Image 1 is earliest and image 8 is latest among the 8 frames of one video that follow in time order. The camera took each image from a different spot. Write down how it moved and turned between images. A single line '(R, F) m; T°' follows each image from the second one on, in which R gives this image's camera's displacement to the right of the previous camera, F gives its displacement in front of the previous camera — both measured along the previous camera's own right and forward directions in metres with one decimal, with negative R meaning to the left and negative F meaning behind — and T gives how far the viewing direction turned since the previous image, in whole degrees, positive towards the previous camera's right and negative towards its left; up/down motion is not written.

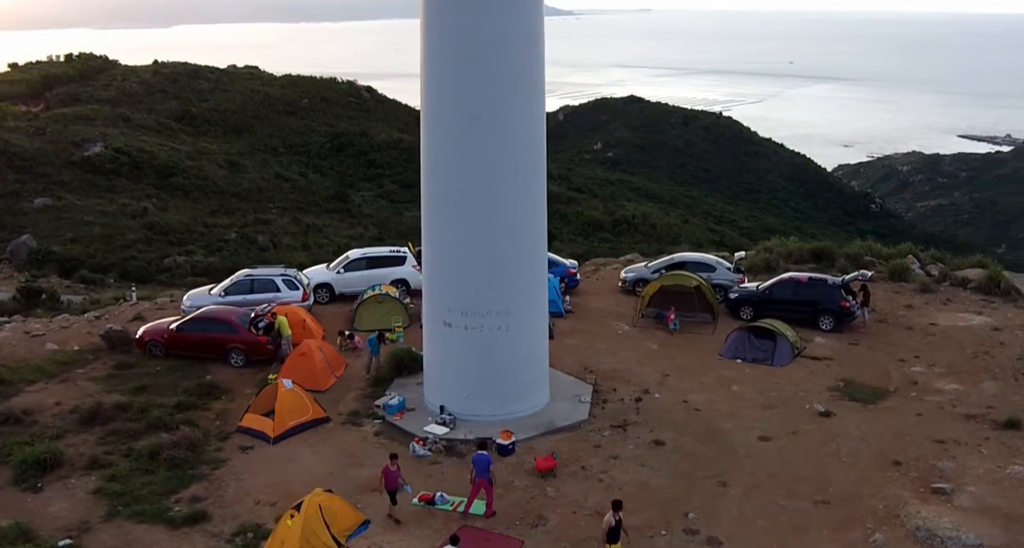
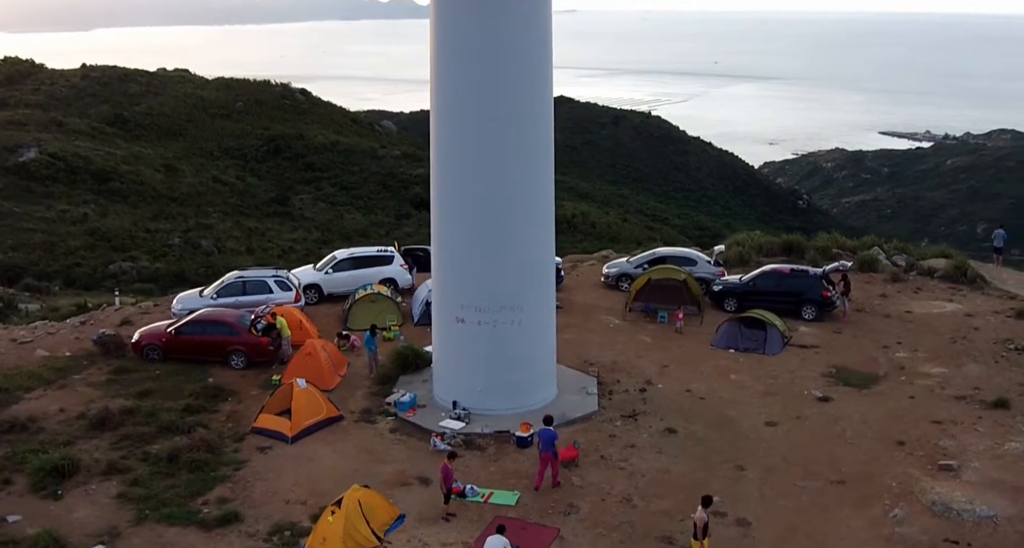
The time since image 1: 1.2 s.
(-1.2, -0.1) m; +3°
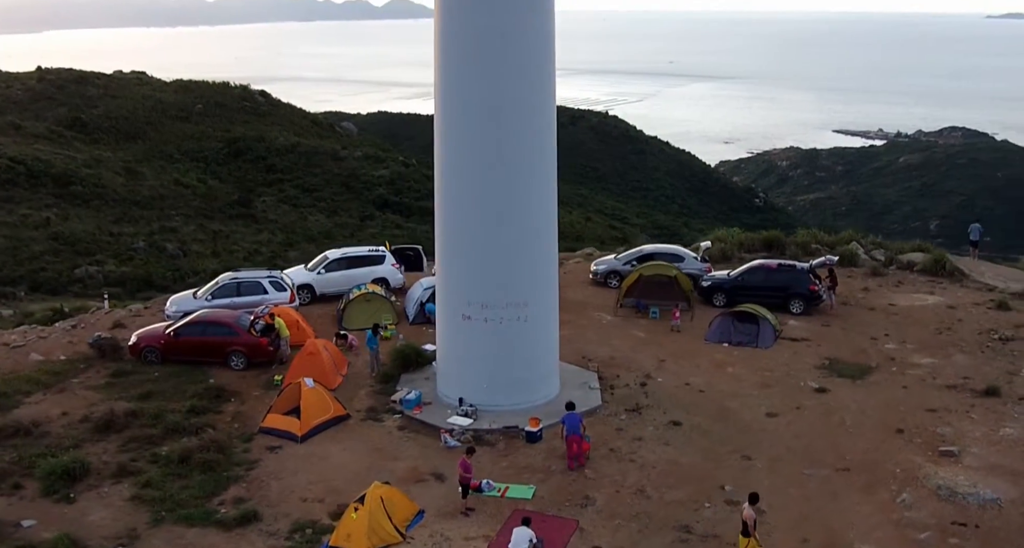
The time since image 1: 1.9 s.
(-0.7, -0.1) m; +2°
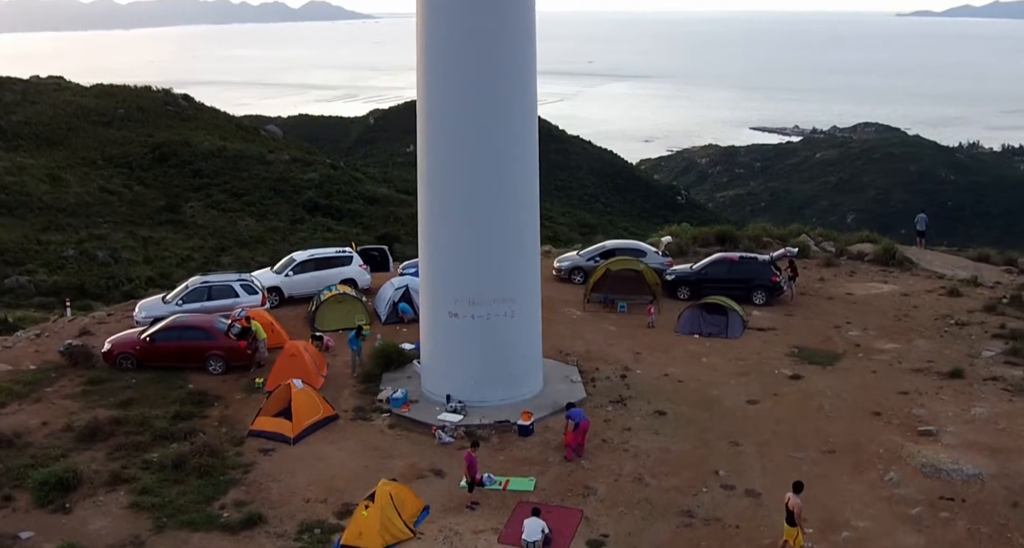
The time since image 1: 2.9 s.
(-0.9, -0.1) m; +4°
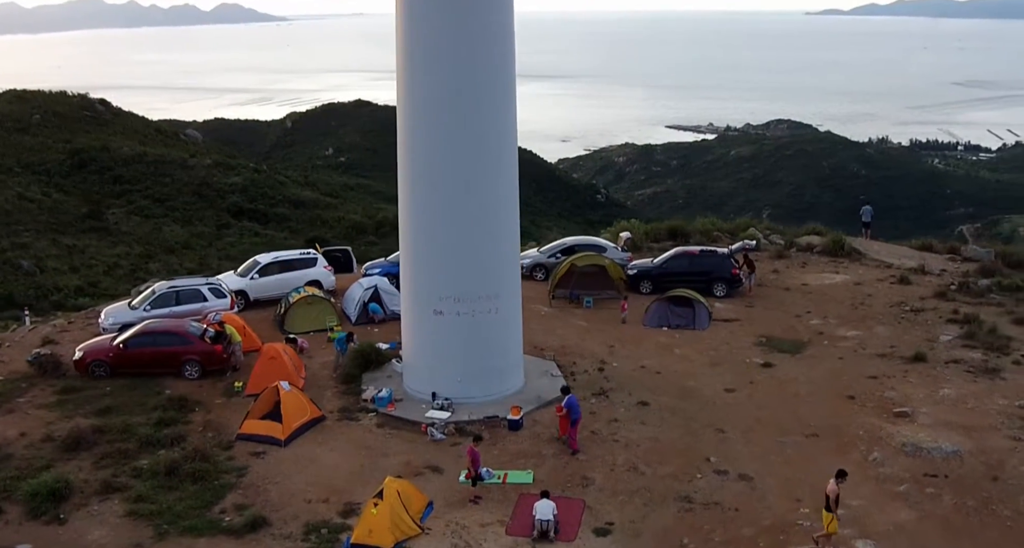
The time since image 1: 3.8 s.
(-0.9, -0.1) m; +4°
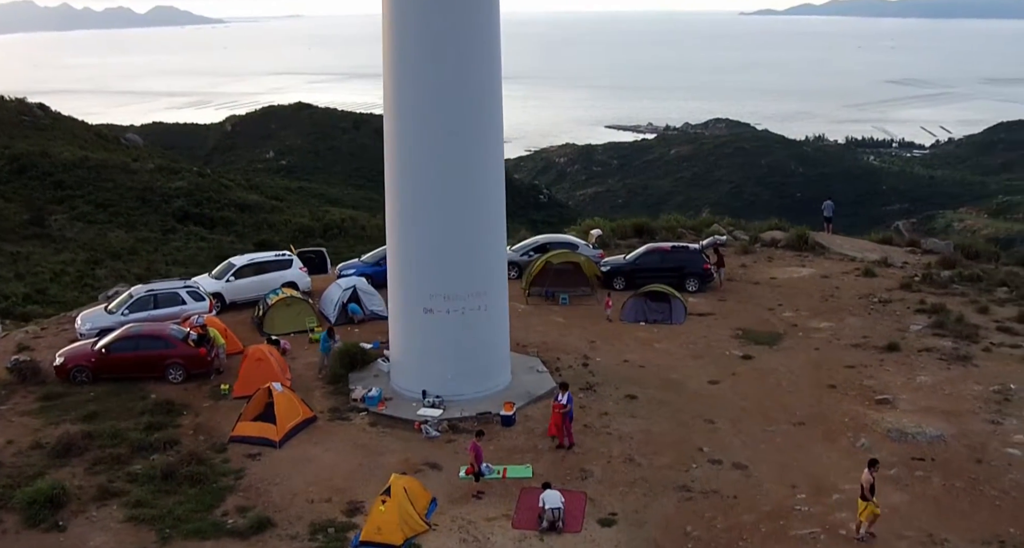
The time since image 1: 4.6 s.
(-0.7, -0.1) m; +3°
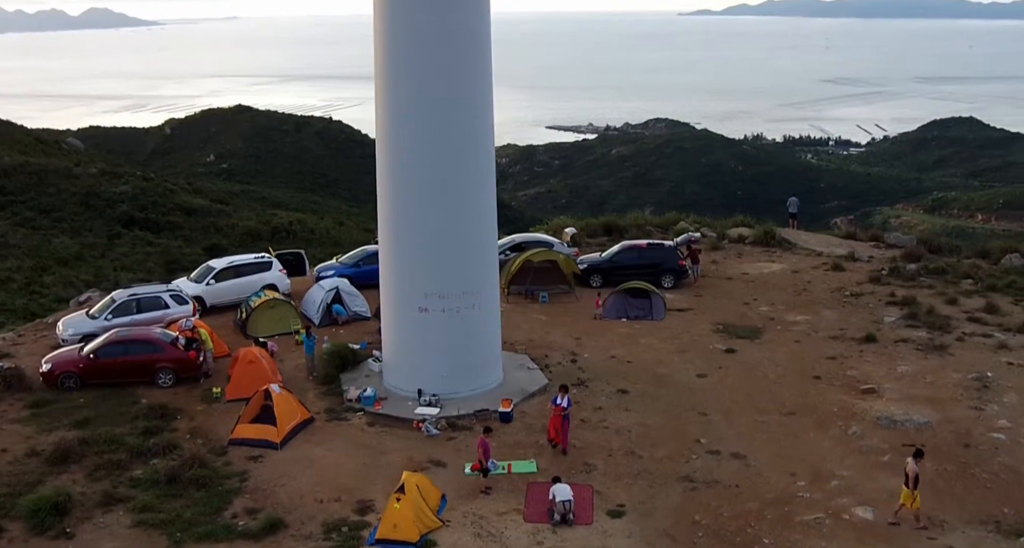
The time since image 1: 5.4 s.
(-0.7, -0.1) m; +3°
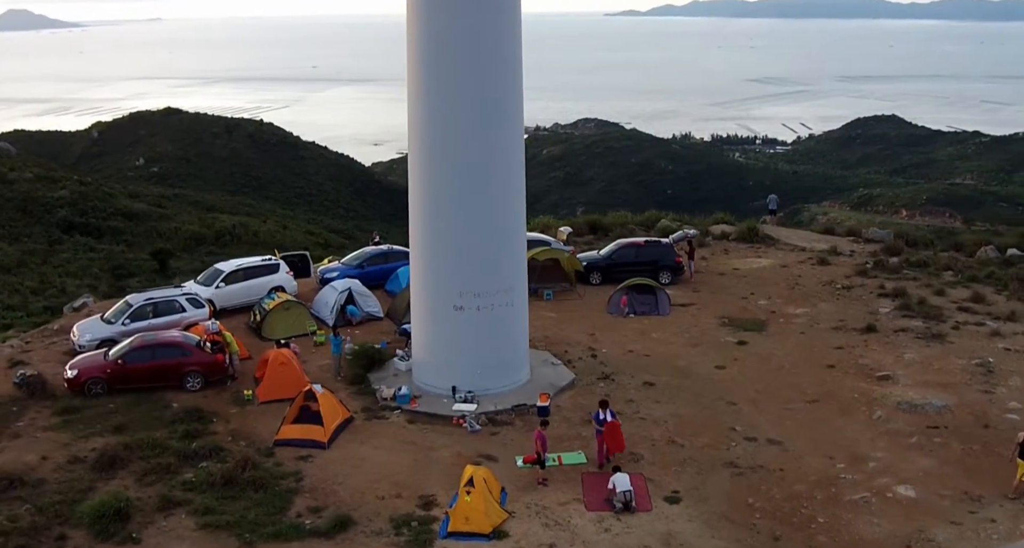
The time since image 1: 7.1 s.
(-1.5, -0.4) m; +3°
